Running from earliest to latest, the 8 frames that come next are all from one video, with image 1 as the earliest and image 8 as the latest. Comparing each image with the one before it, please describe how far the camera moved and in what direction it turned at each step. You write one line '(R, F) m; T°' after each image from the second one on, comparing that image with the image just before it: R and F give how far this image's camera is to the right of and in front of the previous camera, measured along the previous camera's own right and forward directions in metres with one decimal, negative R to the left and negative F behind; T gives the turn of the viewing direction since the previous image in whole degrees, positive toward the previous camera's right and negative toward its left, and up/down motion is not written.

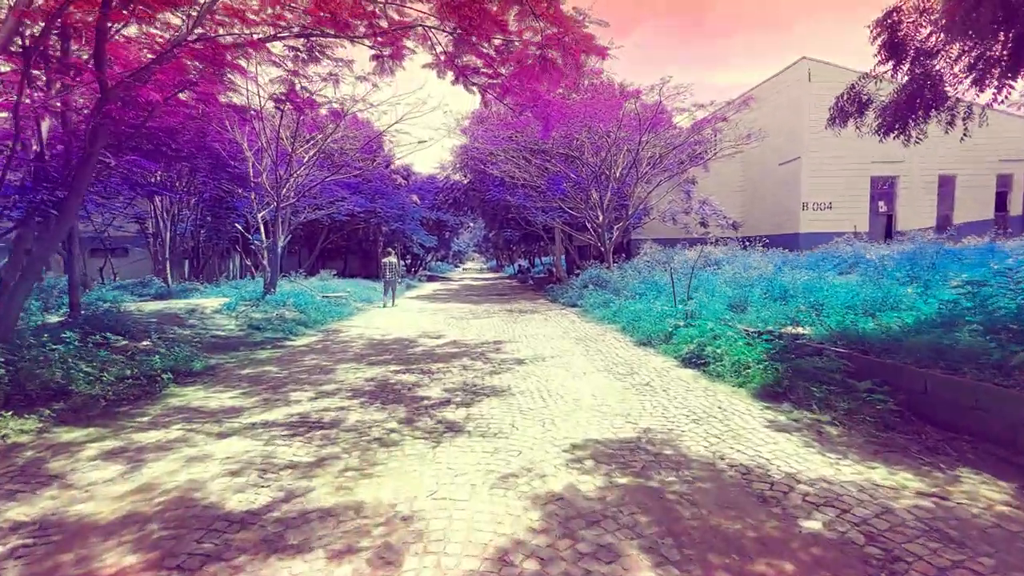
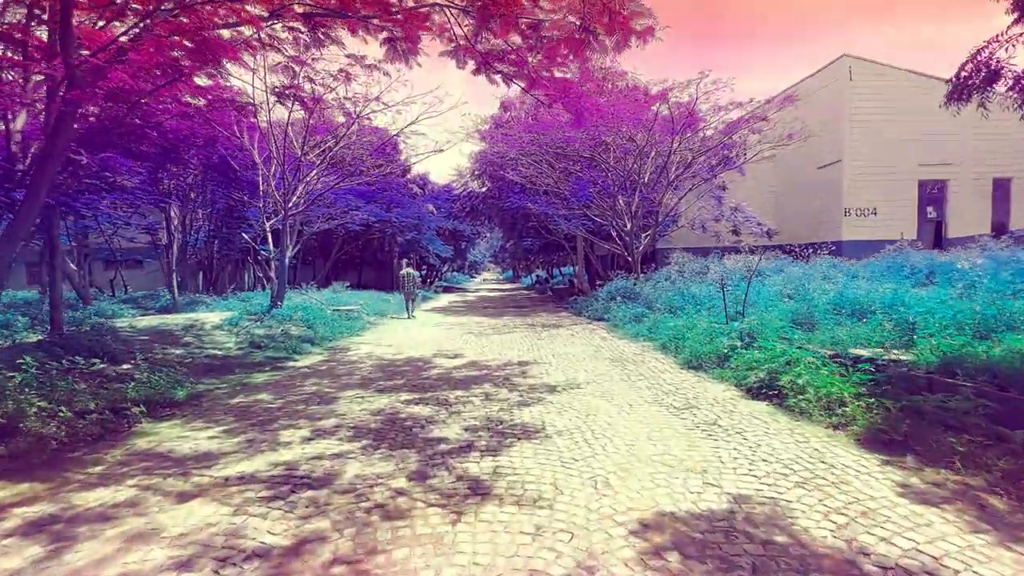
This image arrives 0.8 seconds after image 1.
(-0.2, +1.1) m; -2°
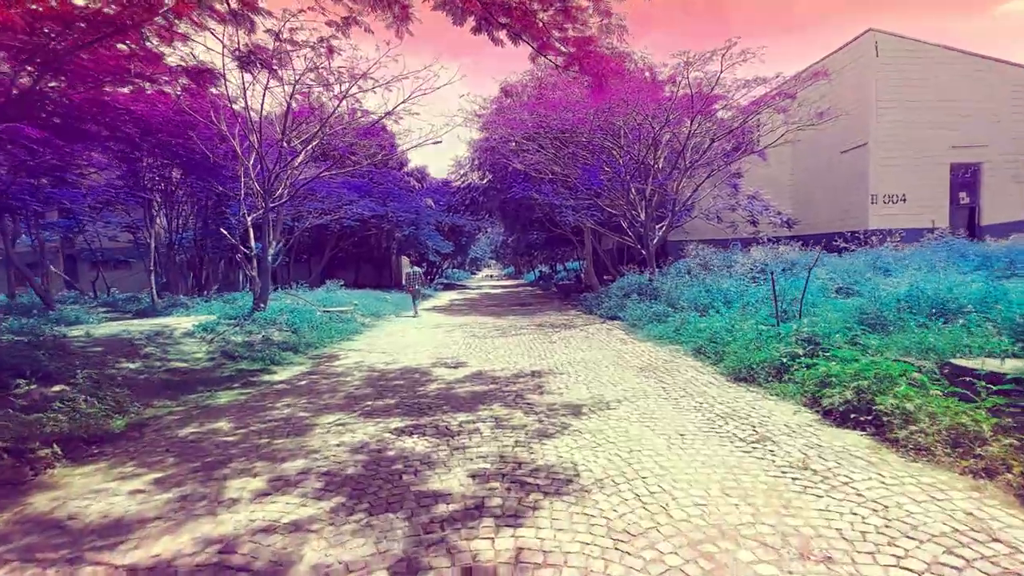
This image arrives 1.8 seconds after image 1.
(-0.1, +1.2) m; 0°
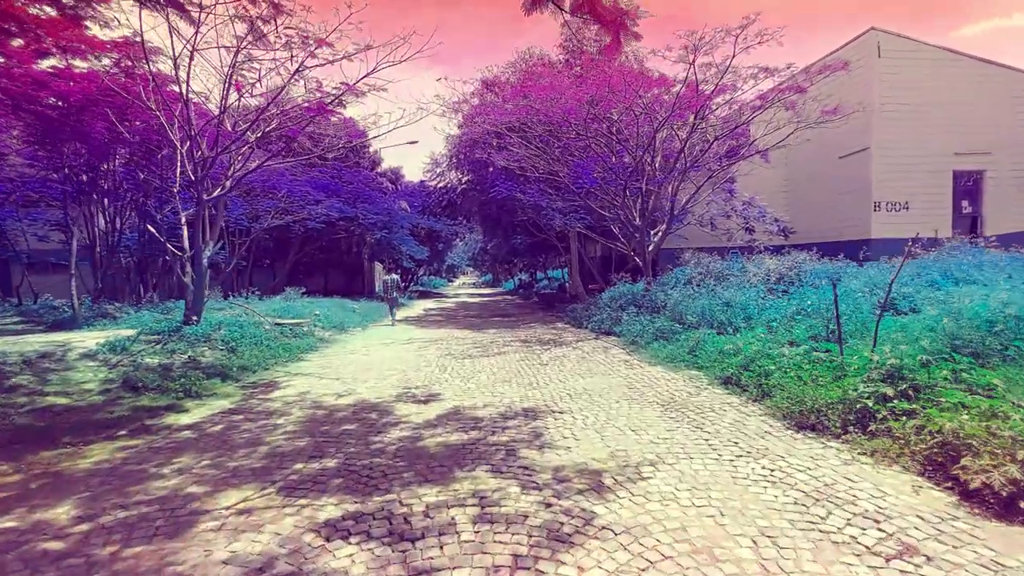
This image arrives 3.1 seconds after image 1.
(-0.1, +1.6) m; +3°
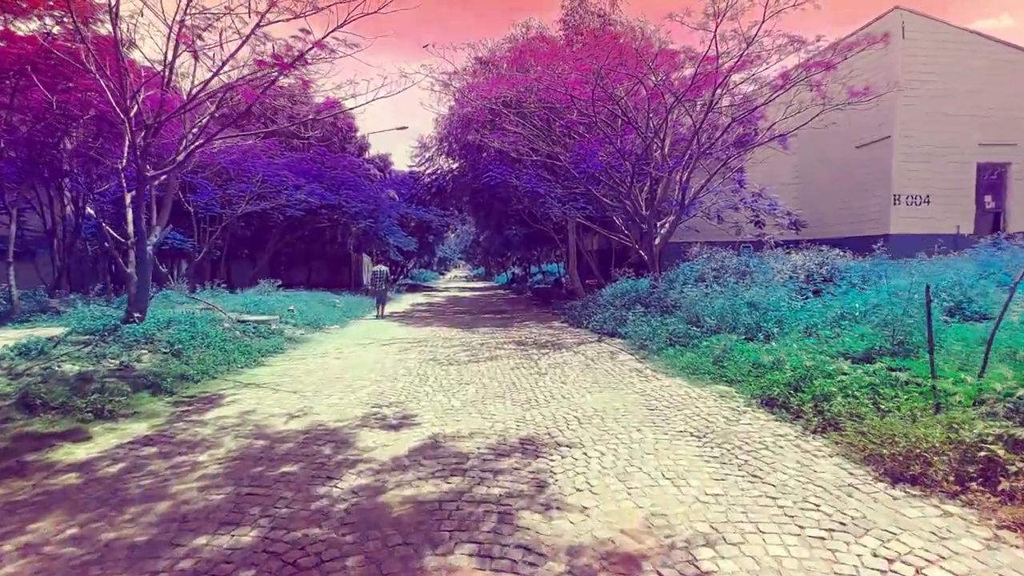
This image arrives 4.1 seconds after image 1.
(0.0, +1.3) m; +1°
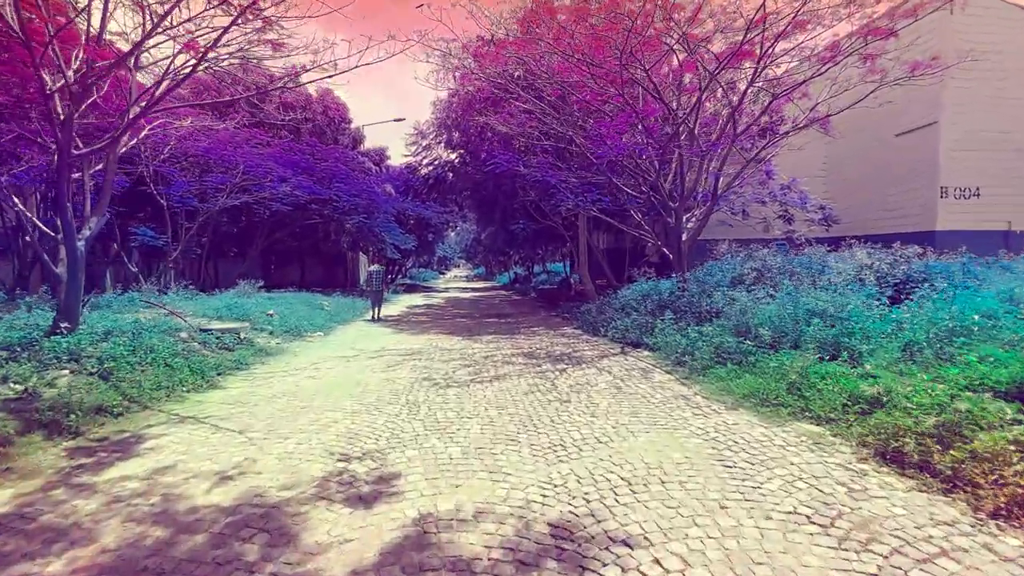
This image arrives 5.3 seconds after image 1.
(-0.2, +1.5) m; 0°
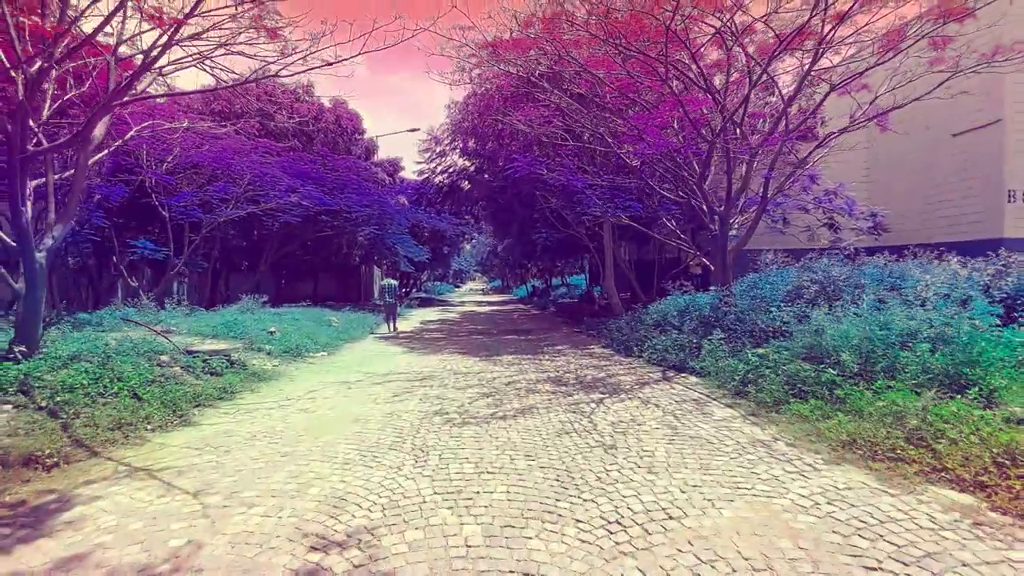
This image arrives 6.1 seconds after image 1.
(-0.1, +1.1) m; -2°
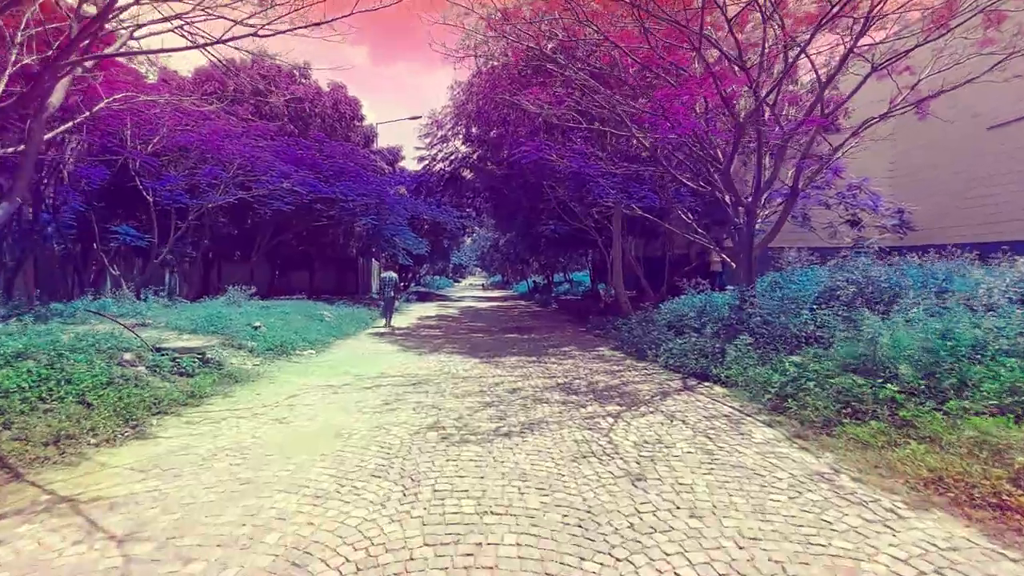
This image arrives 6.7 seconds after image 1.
(-0.1, +0.8) m; 0°
